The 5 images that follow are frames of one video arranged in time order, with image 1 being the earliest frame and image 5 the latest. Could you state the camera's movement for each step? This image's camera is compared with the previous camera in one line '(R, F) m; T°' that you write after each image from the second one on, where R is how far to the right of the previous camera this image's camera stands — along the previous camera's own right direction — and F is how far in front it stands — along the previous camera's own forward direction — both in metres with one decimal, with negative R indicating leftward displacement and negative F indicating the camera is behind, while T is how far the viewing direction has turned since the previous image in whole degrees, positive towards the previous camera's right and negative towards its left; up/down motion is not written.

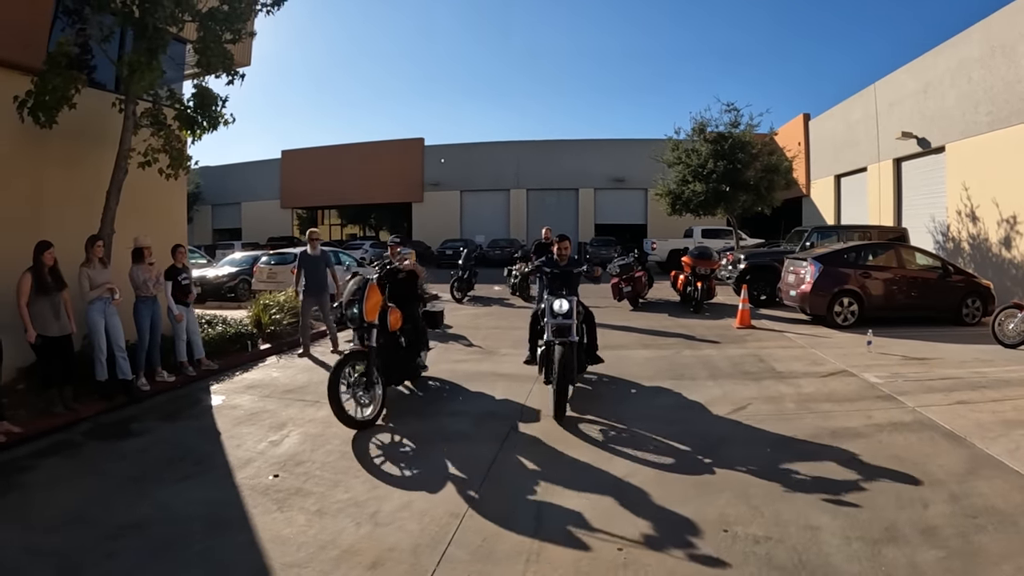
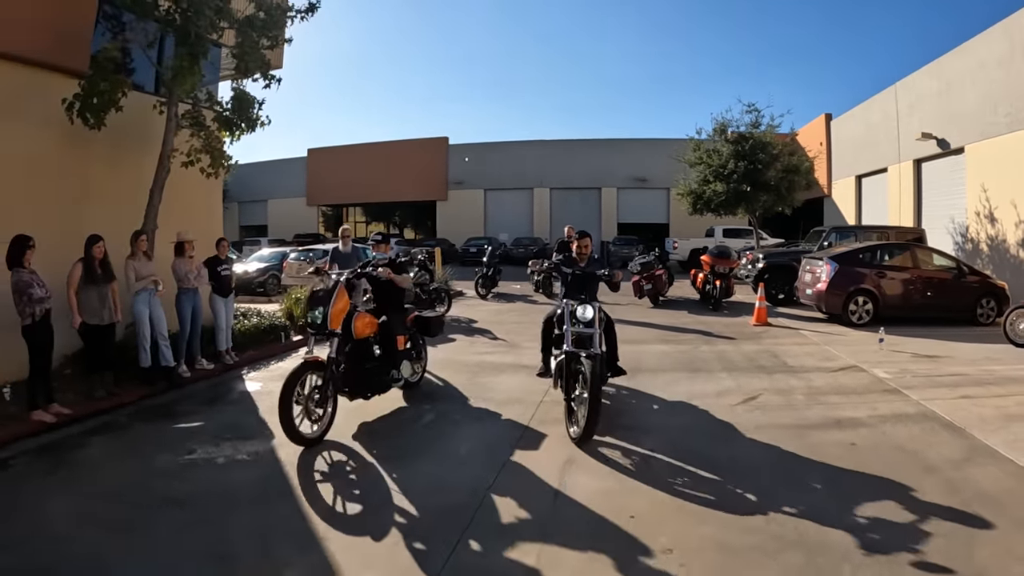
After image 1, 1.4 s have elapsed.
(0.0, -0.3) m; -2°
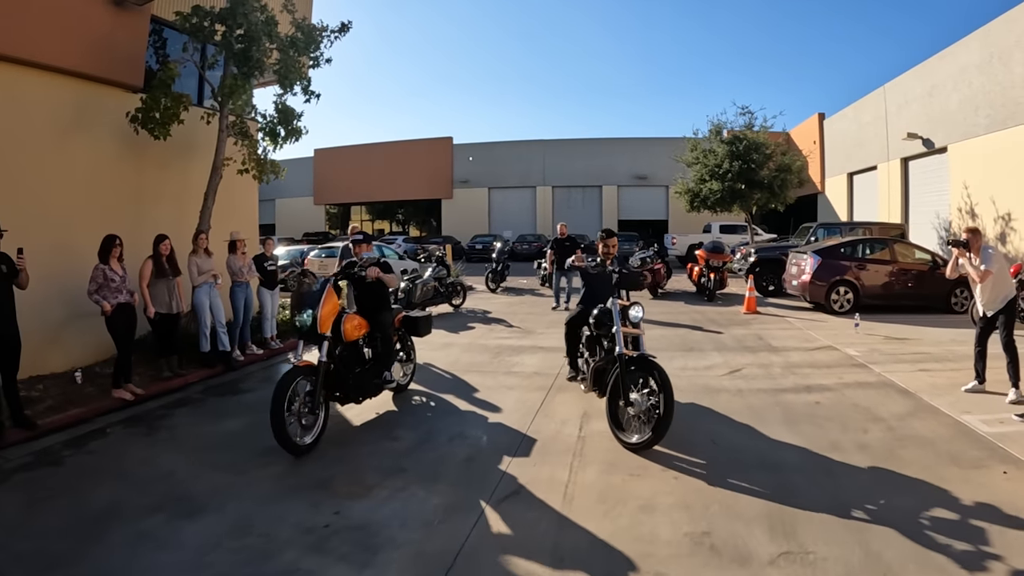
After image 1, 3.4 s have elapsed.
(-0.2, -0.9) m; 0°
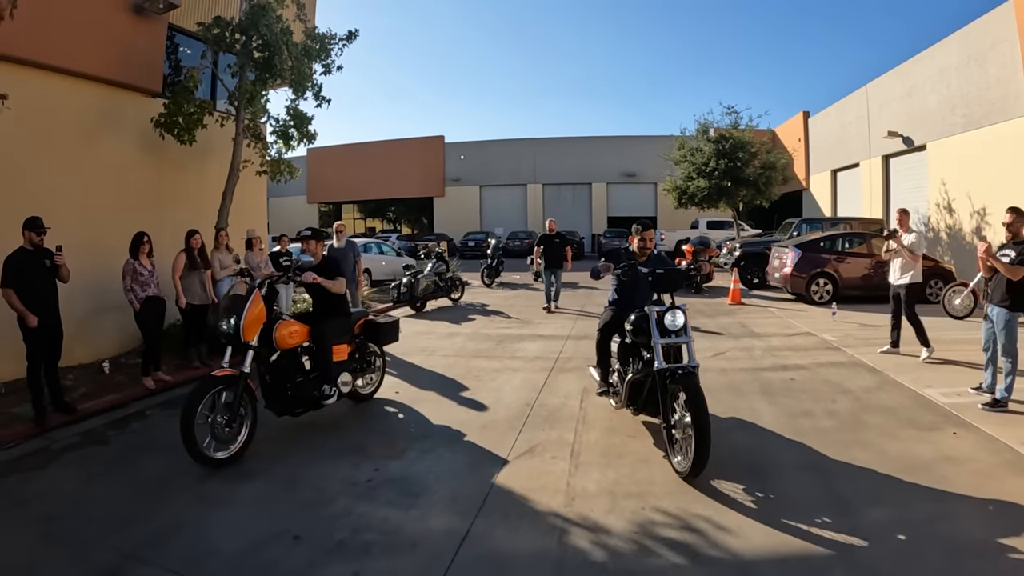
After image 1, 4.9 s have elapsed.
(-0.2, -0.5) m; +1°
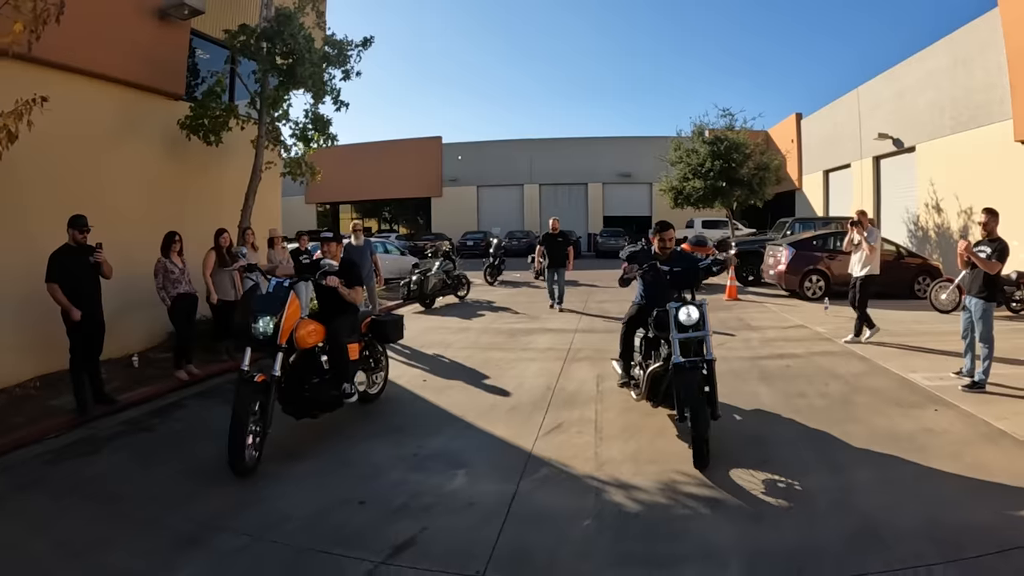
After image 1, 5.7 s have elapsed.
(-0.2, -0.4) m; +1°
